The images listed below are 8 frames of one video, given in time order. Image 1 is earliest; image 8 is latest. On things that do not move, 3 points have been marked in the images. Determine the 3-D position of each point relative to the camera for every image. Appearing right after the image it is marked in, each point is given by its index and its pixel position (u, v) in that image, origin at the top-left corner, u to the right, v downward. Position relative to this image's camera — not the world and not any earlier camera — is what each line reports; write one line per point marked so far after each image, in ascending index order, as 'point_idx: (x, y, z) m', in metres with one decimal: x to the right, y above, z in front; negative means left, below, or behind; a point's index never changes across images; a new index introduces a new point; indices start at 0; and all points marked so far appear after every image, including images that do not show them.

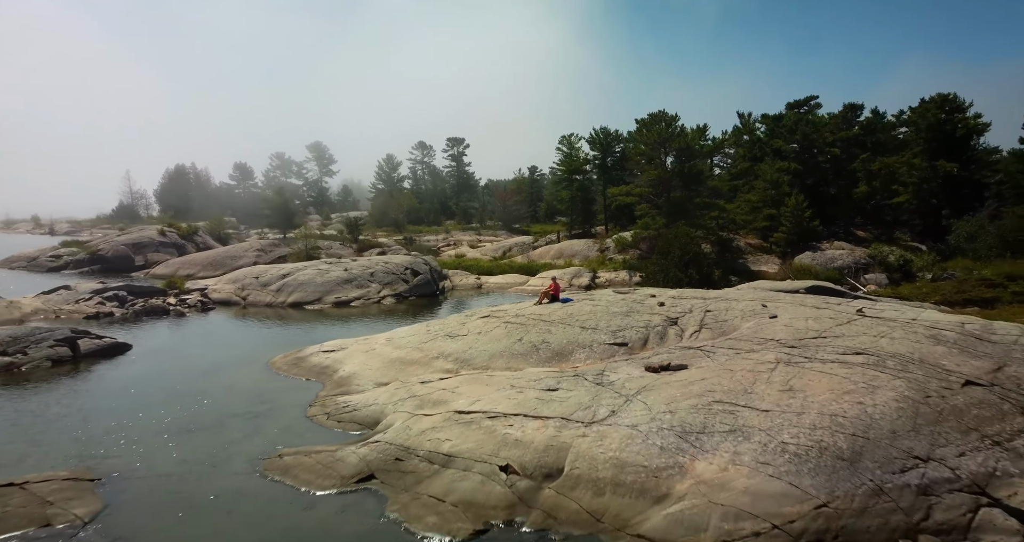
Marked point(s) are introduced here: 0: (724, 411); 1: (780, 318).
0: (+3.5, -2.3, +9.7) m
1: (+6.0, -1.1, +12.8) m
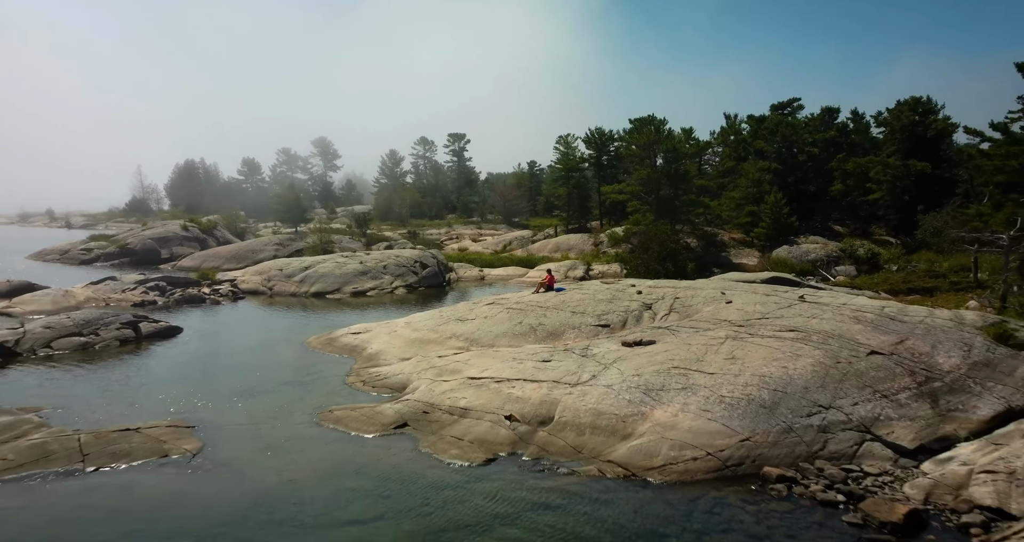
0: (+3.6, -2.2, +12.4) m
1: (+6.0, -0.9, +15.5) m
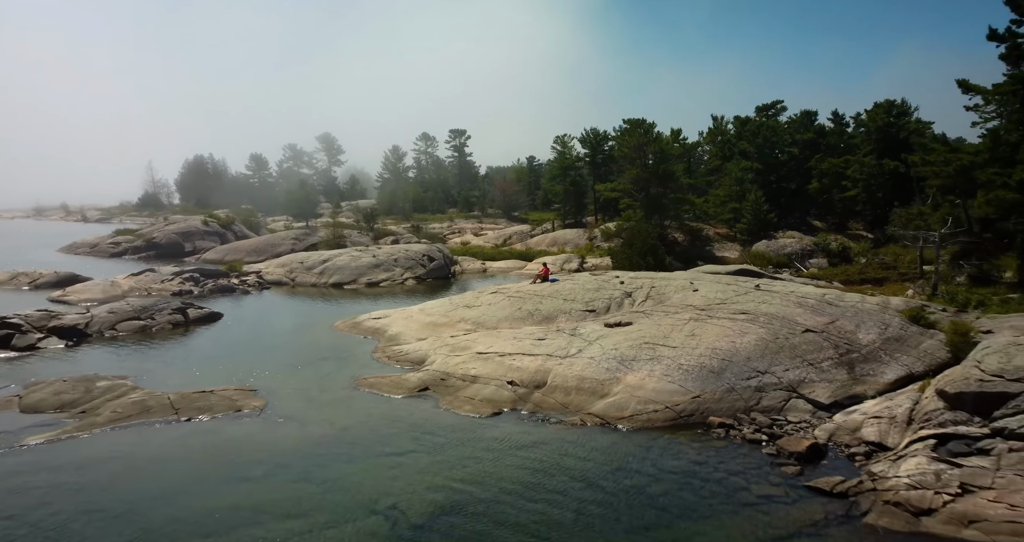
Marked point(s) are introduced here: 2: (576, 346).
0: (+3.6, -2.0, +15.3) m
1: (+6.0, -0.7, +18.3) m
2: (+1.8, -2.1, +16.0) m
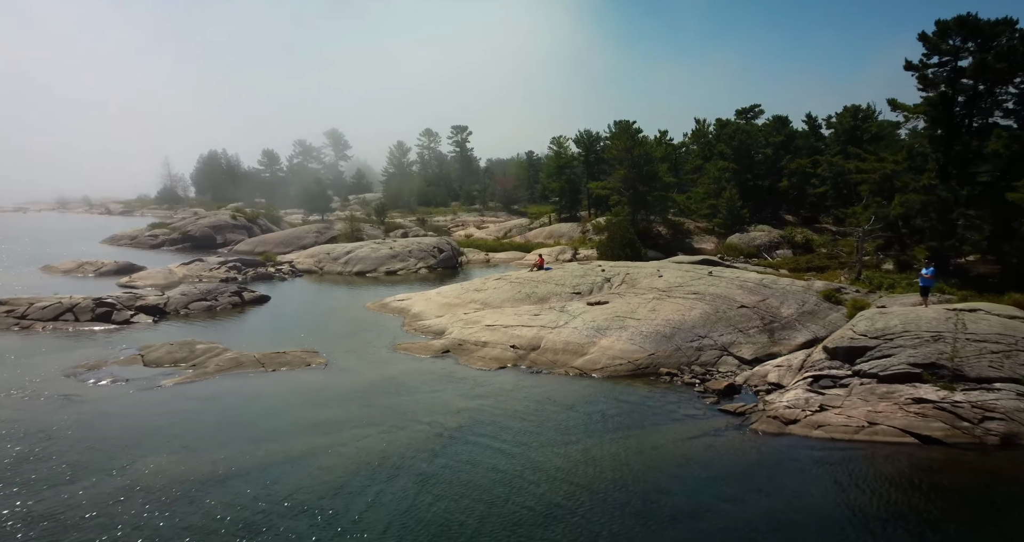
0: (+3.7, -1.7, +19.8) m
1: (+6.1, -0.3, +22.8) m
2: (+1.8, -1.7, +20.6) m
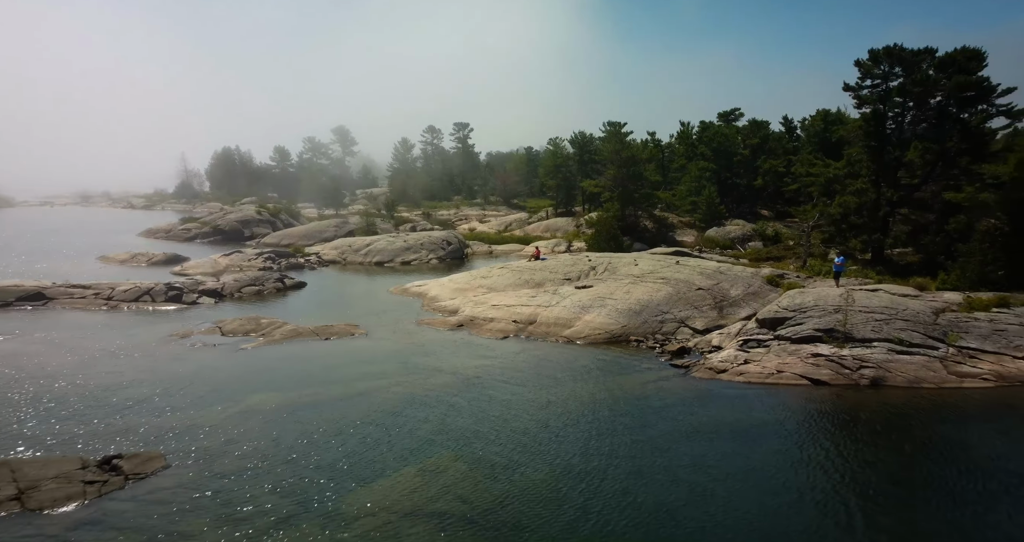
0: (+3.7, -1.2, +24.6) m
1: (+6.1, +0.2, +27.6) m
2: (+1.9, -1.2, +25.3) m
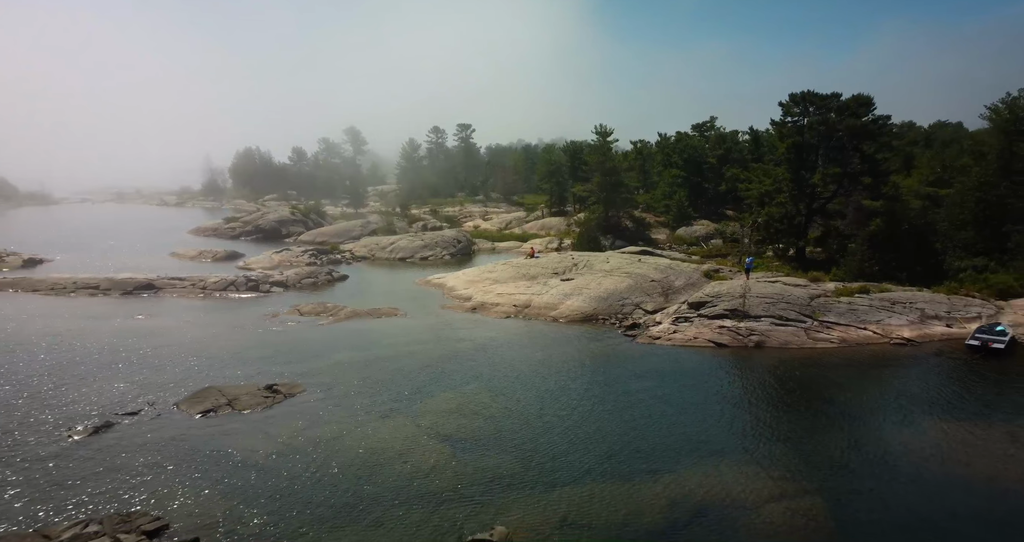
0: (+3.8, -1.0, +33.0) m
1: (+6.2, +0.5, +36.0) m
2: (+1.9, -1.0, +33.7) m
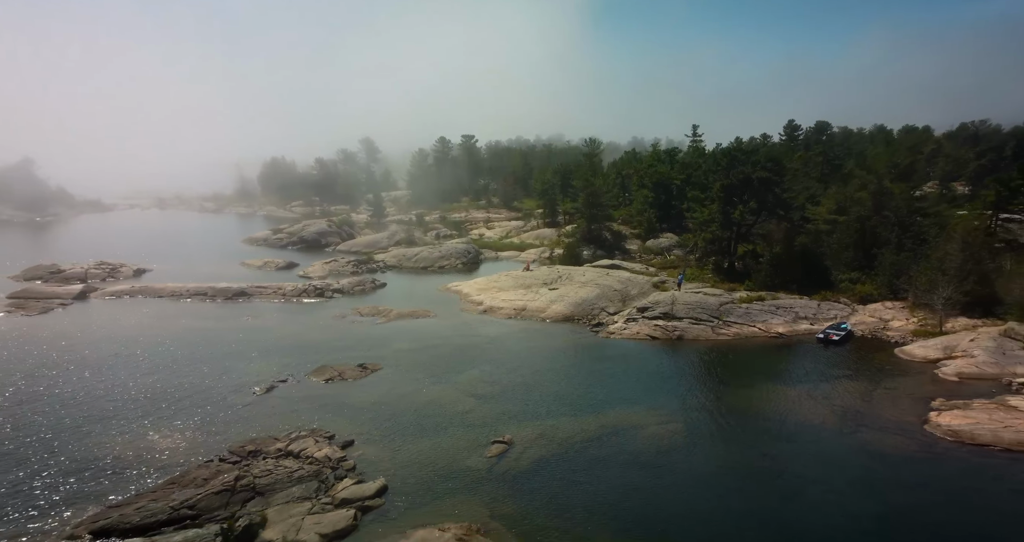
0: (+3.8, -2.0, +45.5) m
1: (+6.2, -0.4, +48.5) m
2: (+2.0, -2.0, +46.2) m
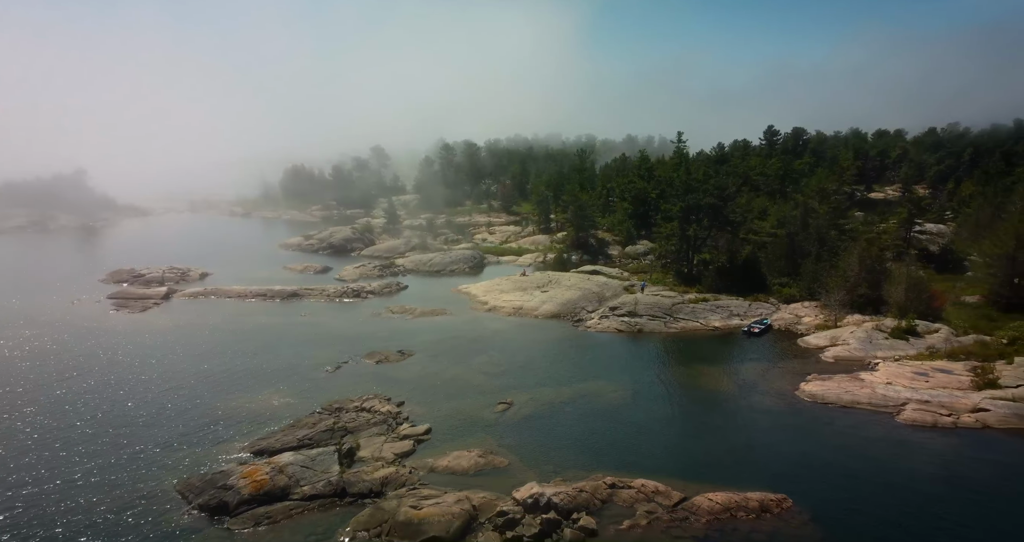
0: (+3.8, -2.6, +57.4) m
1: (+6.2, -1.0, +60.4) m
2: (+1.9, -2.6, +58.2) m
